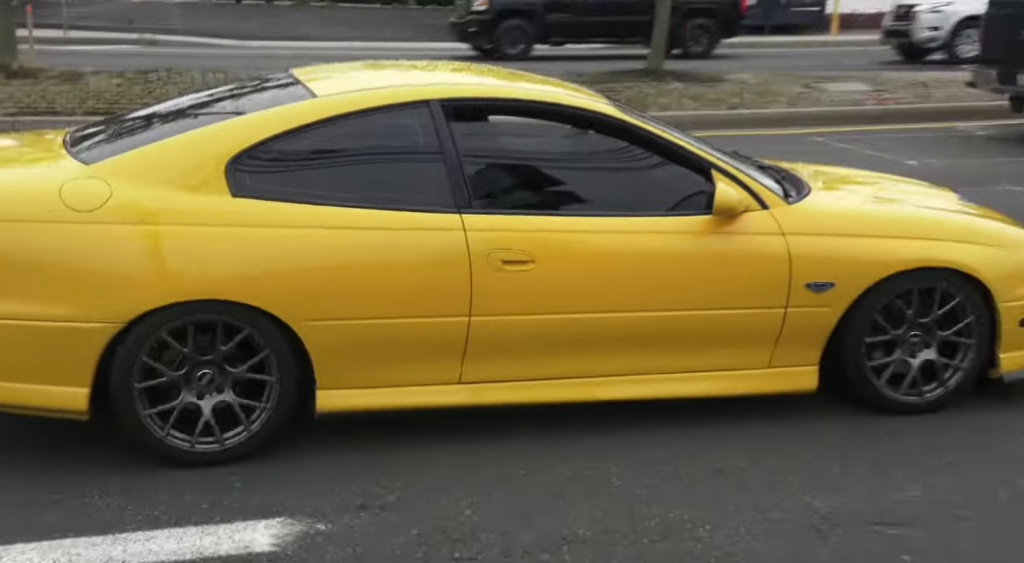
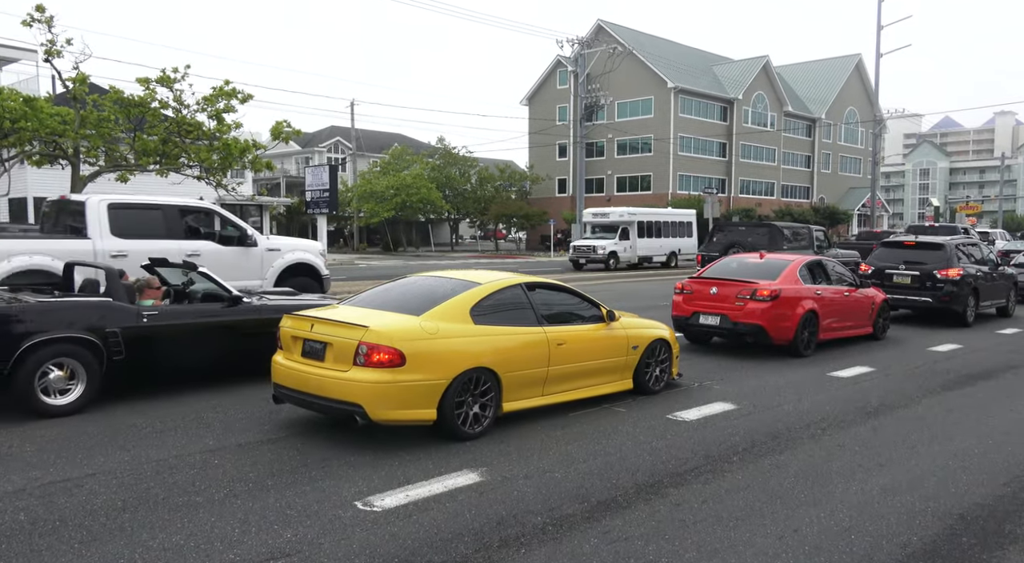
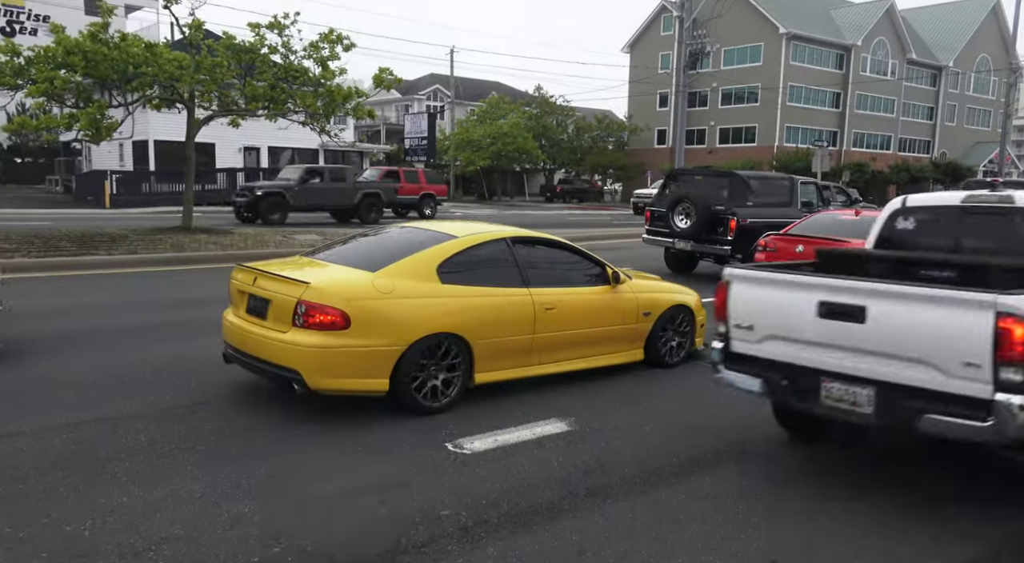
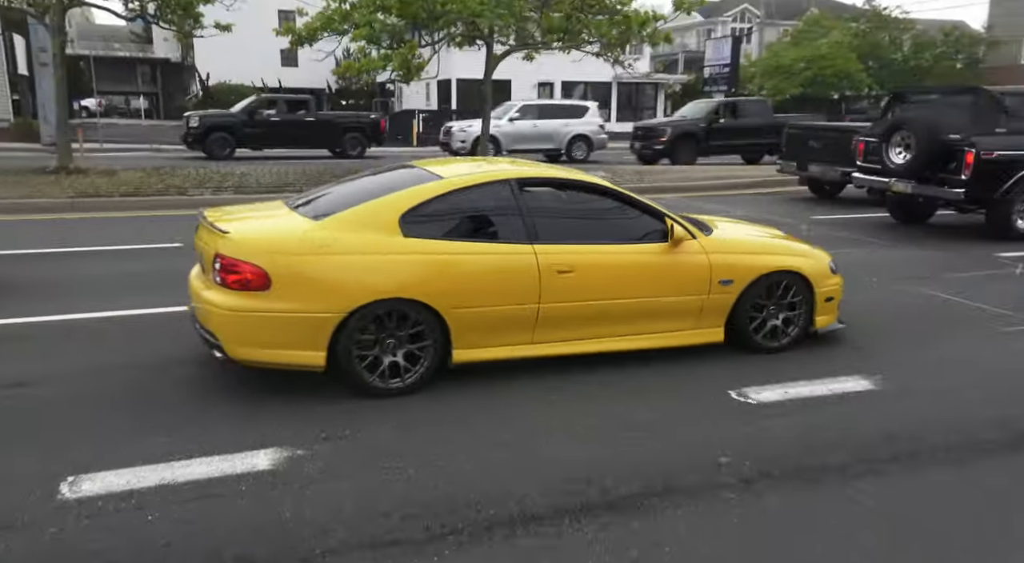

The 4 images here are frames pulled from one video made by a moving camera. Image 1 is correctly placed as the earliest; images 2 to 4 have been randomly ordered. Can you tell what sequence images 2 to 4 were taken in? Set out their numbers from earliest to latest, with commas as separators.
4, 3, 2
